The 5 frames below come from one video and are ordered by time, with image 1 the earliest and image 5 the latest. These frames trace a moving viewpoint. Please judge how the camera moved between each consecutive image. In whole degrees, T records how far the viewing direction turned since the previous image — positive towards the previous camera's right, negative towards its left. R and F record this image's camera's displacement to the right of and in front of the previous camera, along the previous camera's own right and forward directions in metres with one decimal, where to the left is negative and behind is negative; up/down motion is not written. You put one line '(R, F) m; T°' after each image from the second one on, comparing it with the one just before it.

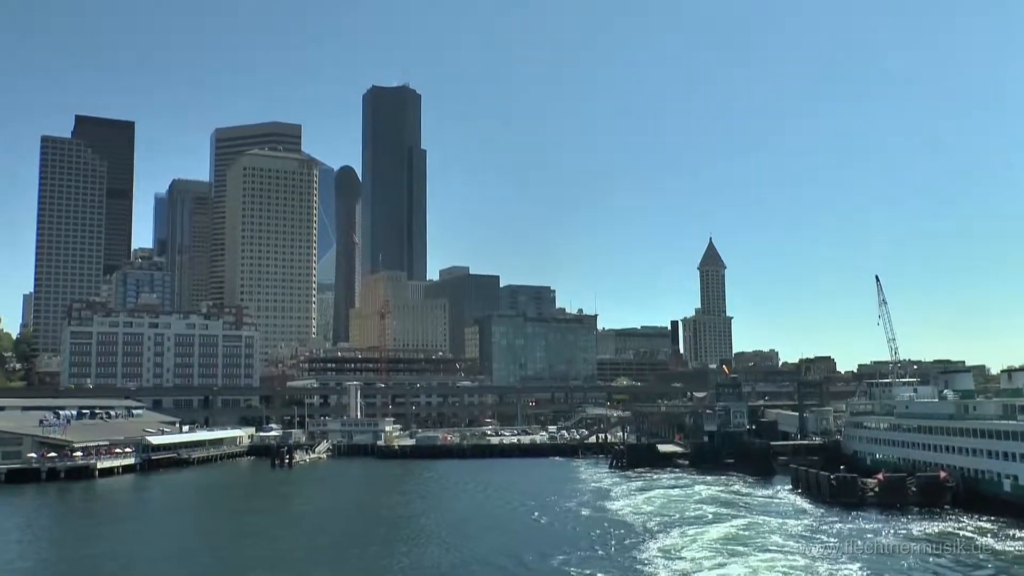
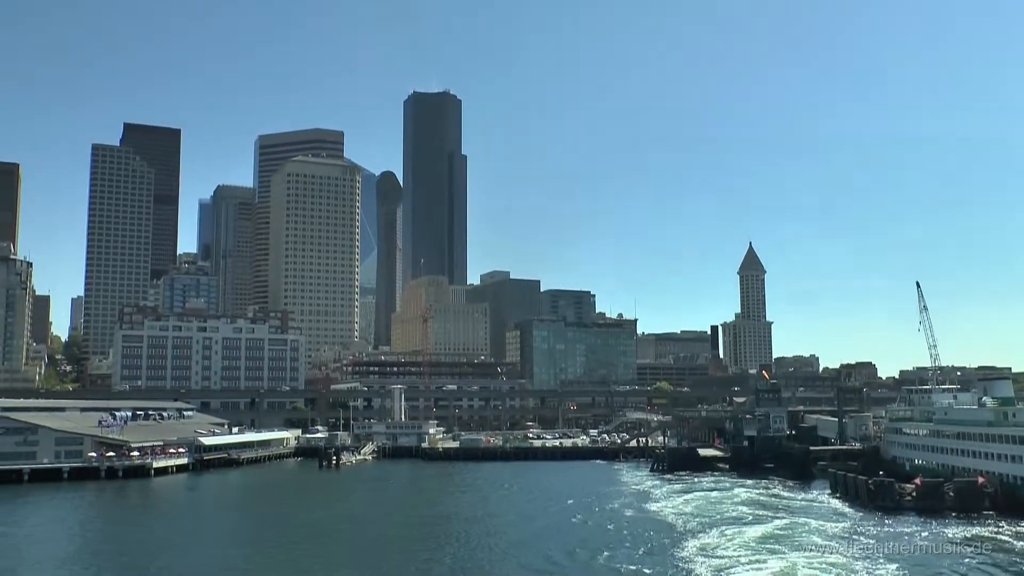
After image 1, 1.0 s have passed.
(-0.3, -1.8) m; -2°
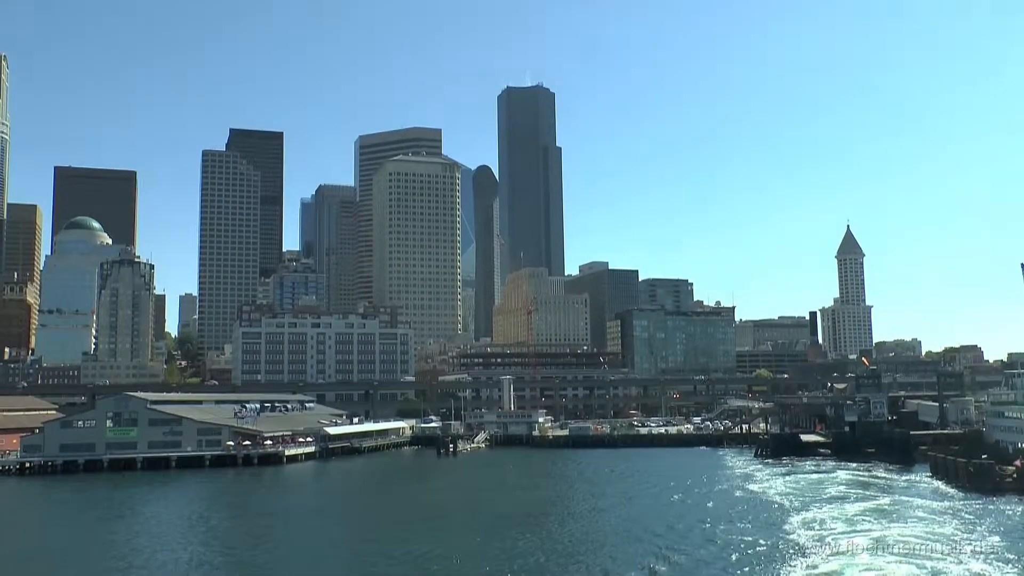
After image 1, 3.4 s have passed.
(-1.0, -4.7) m; -5°
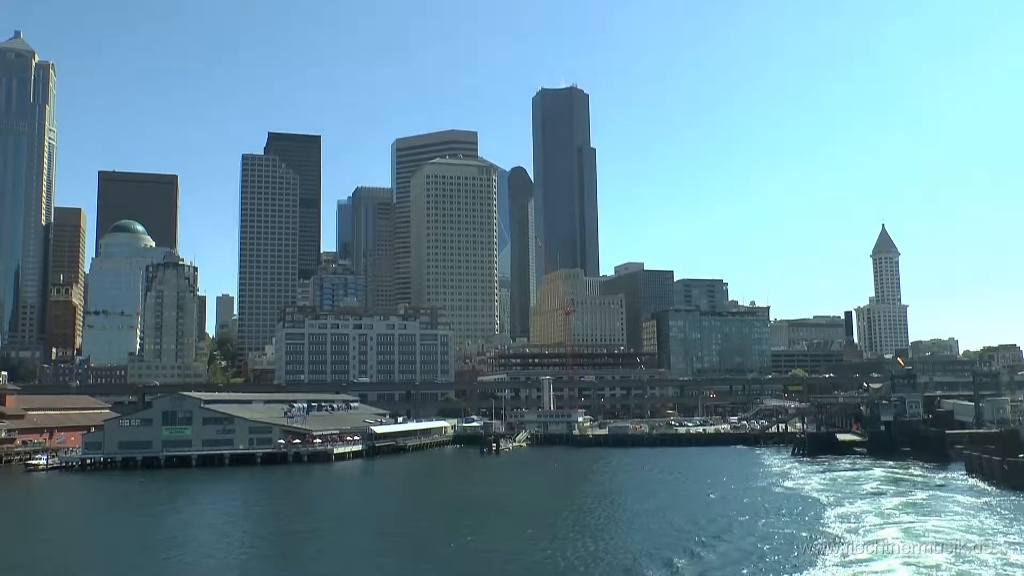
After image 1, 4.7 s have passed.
(-0.8, -2.7) m; -2°
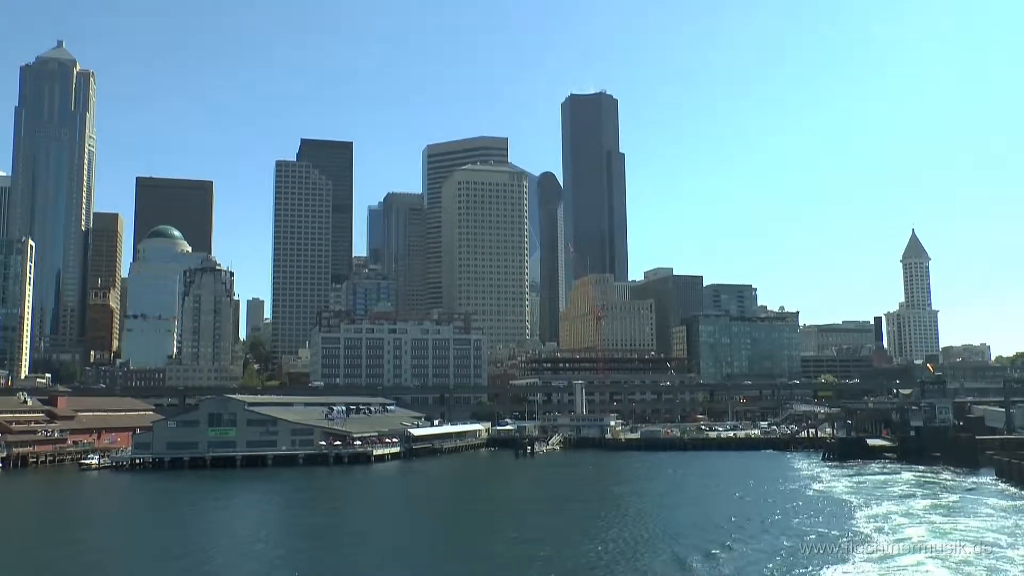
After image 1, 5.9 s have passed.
(-0.8, -2.5) m; -1°
